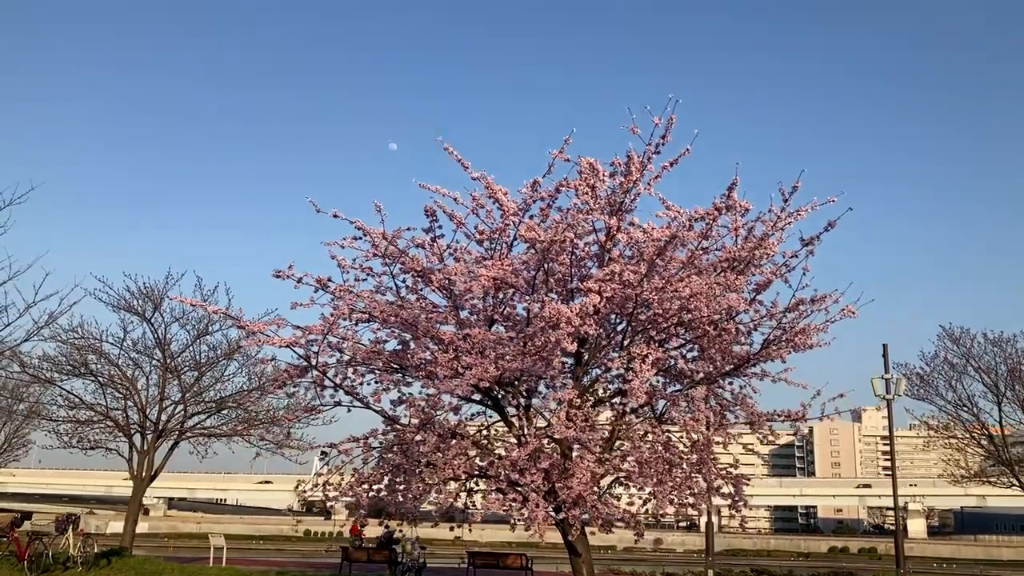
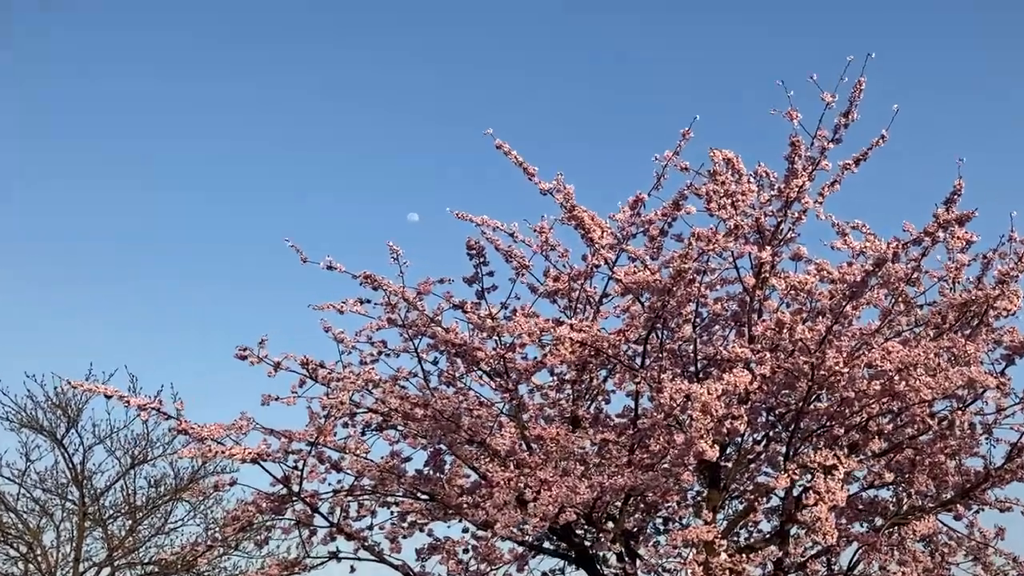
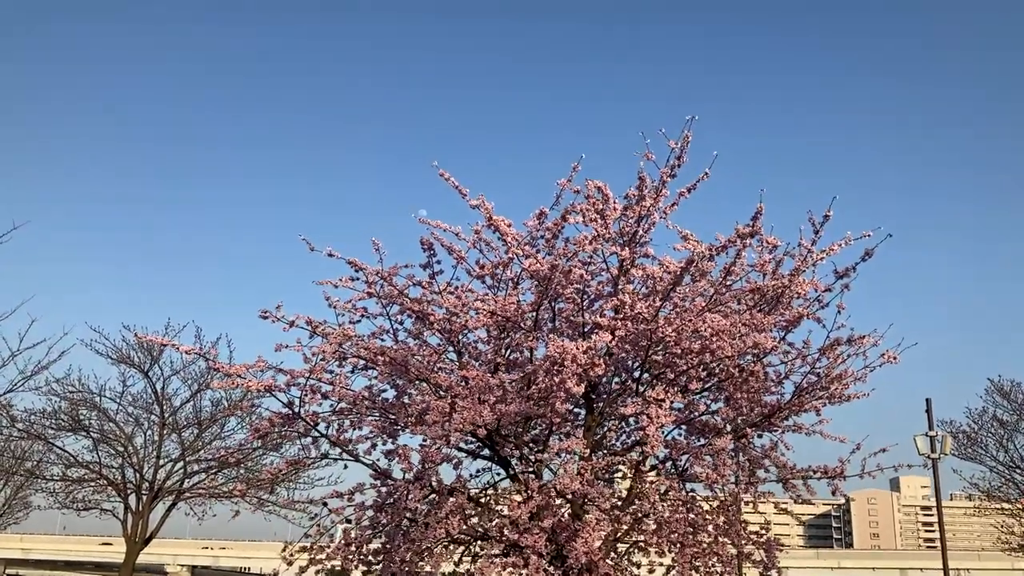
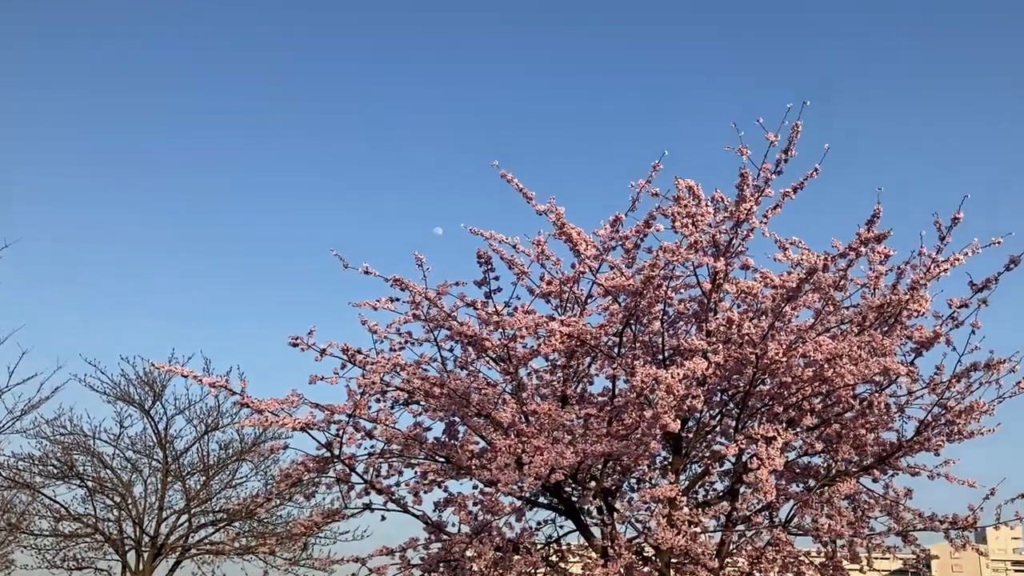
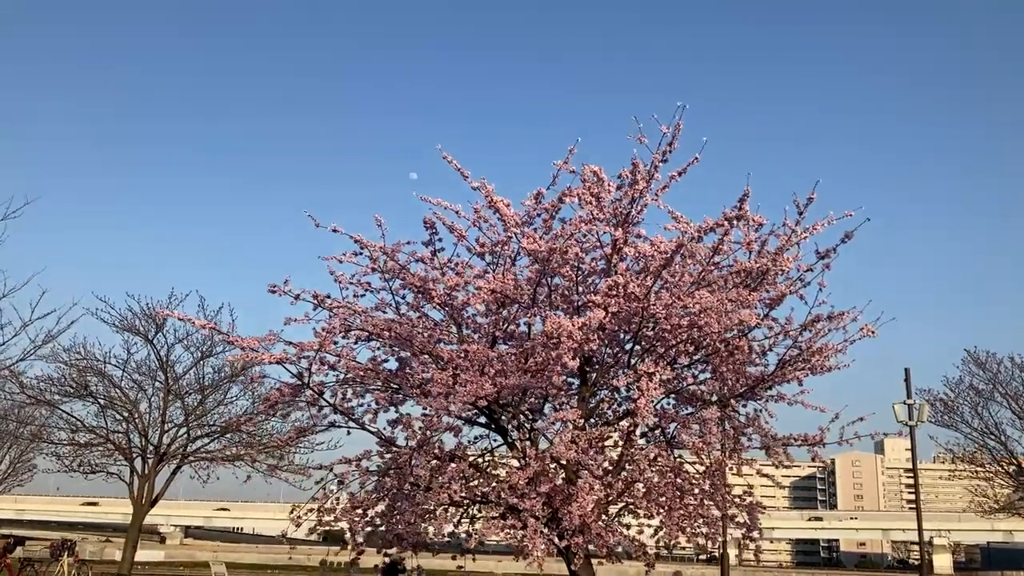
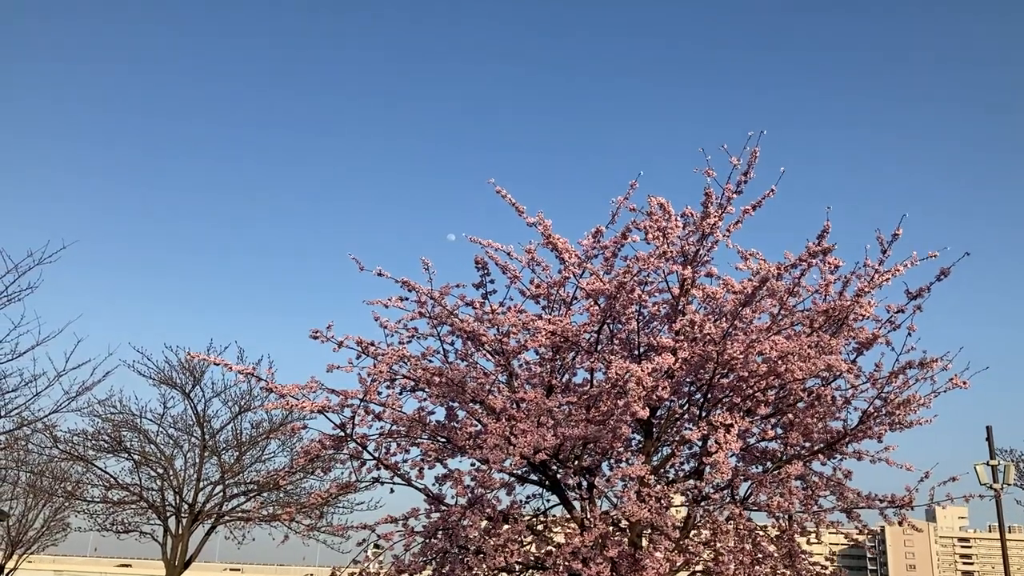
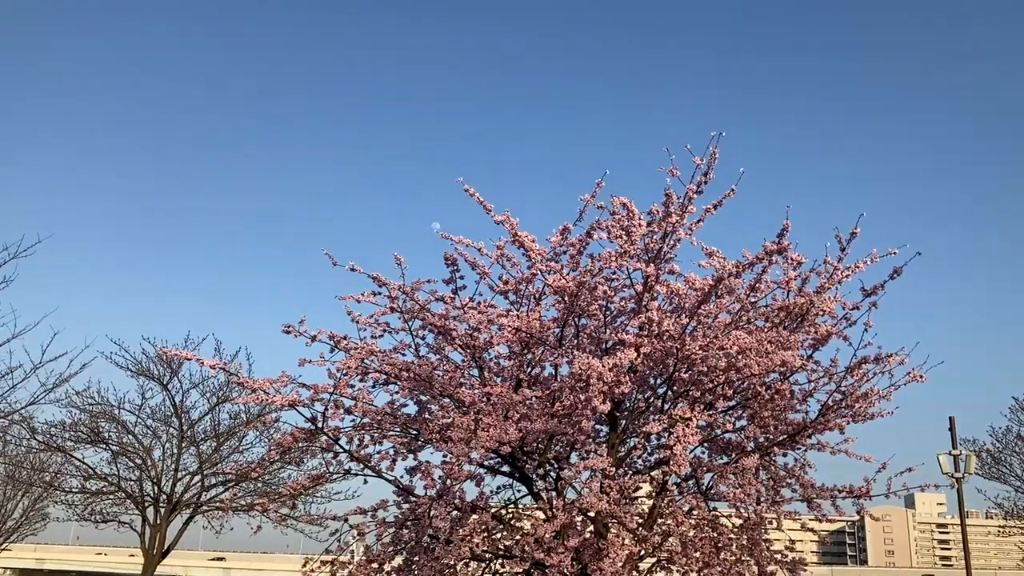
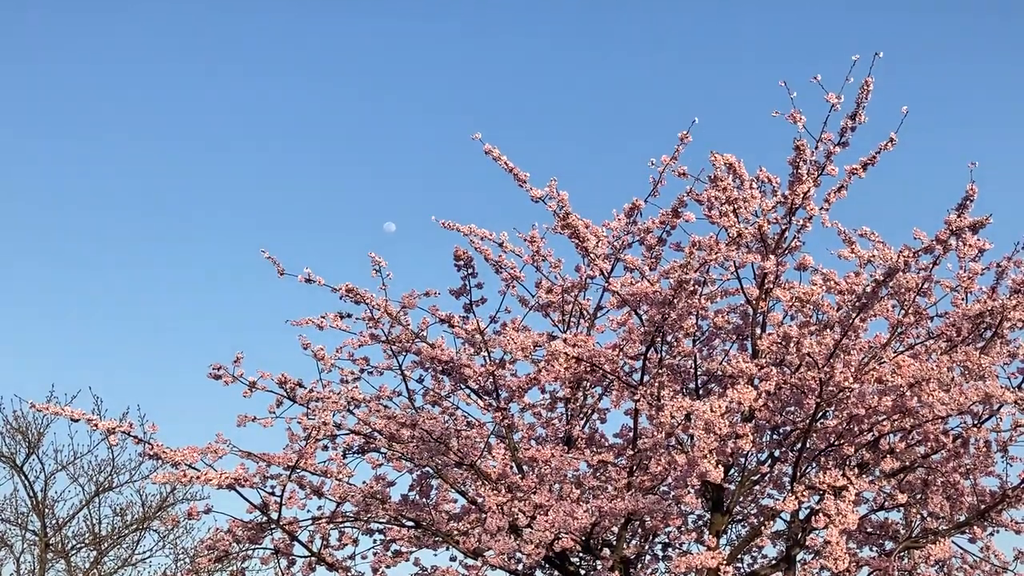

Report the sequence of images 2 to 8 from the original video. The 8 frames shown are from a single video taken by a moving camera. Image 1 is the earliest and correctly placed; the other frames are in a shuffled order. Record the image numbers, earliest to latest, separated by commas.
5, 3, 7, 6, 4, 2, 8
